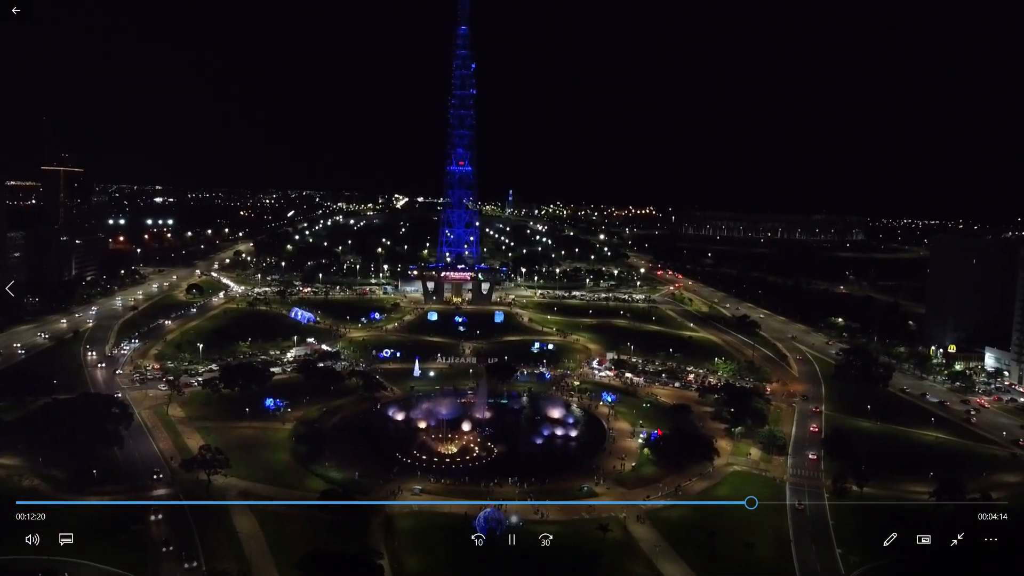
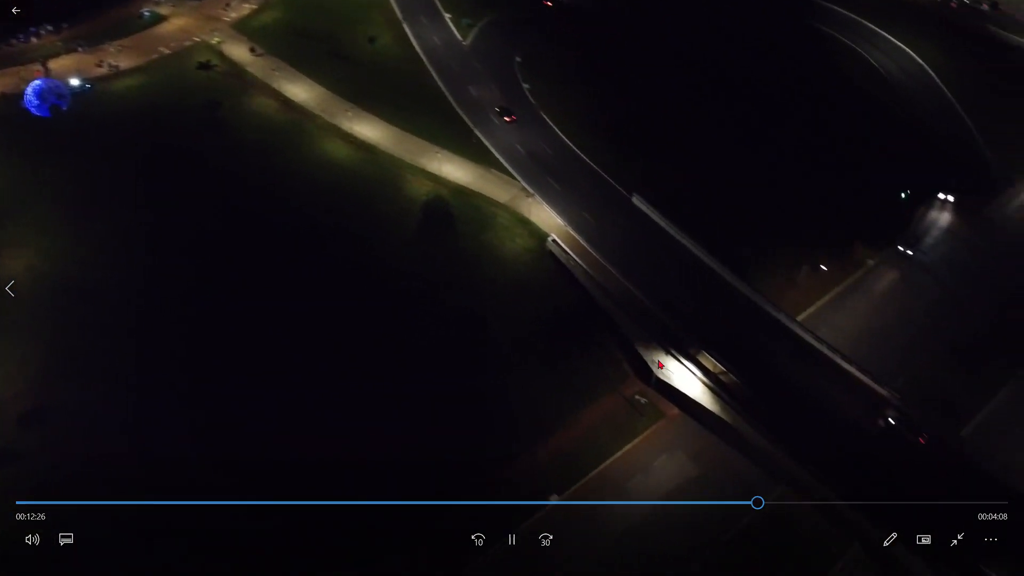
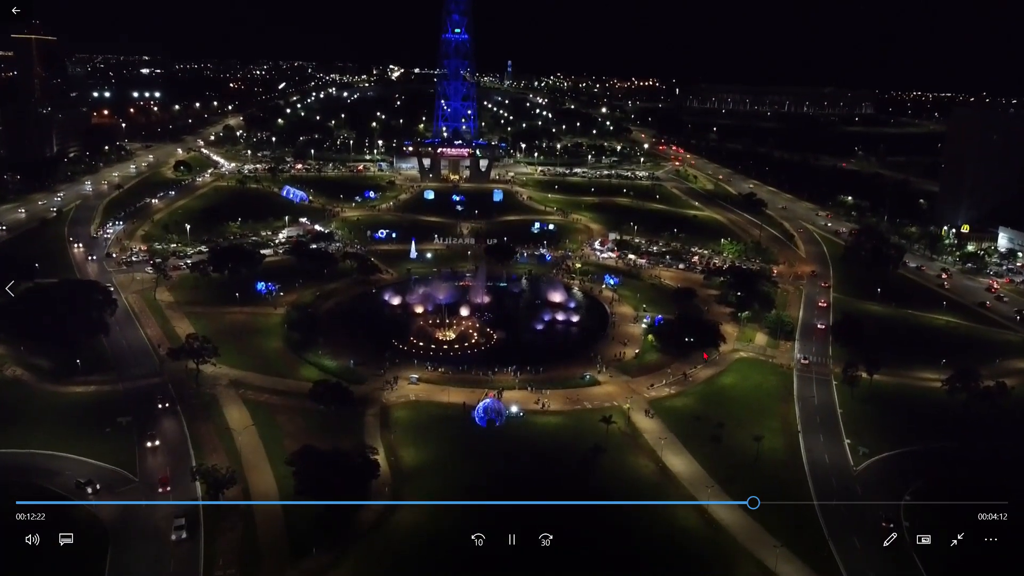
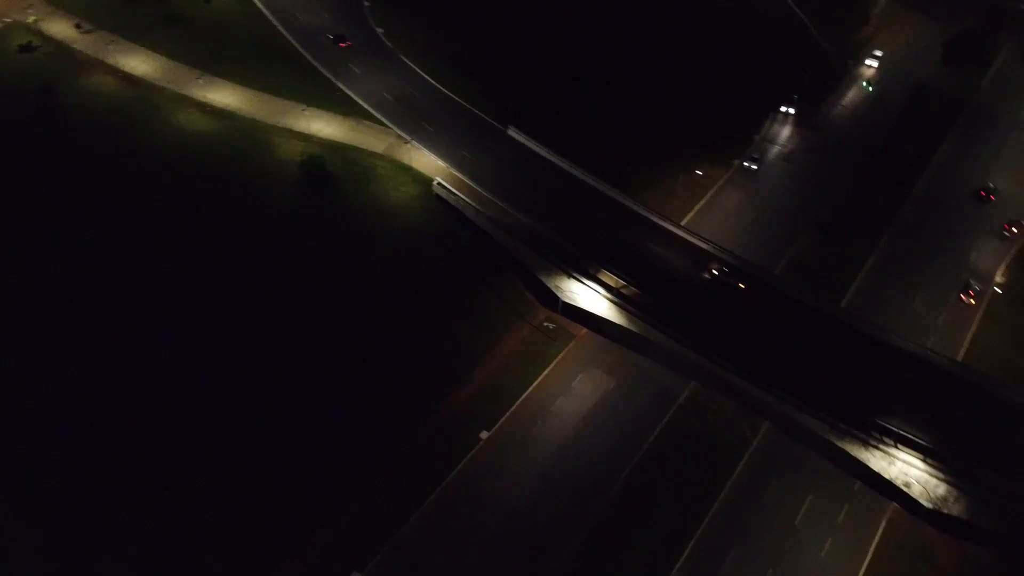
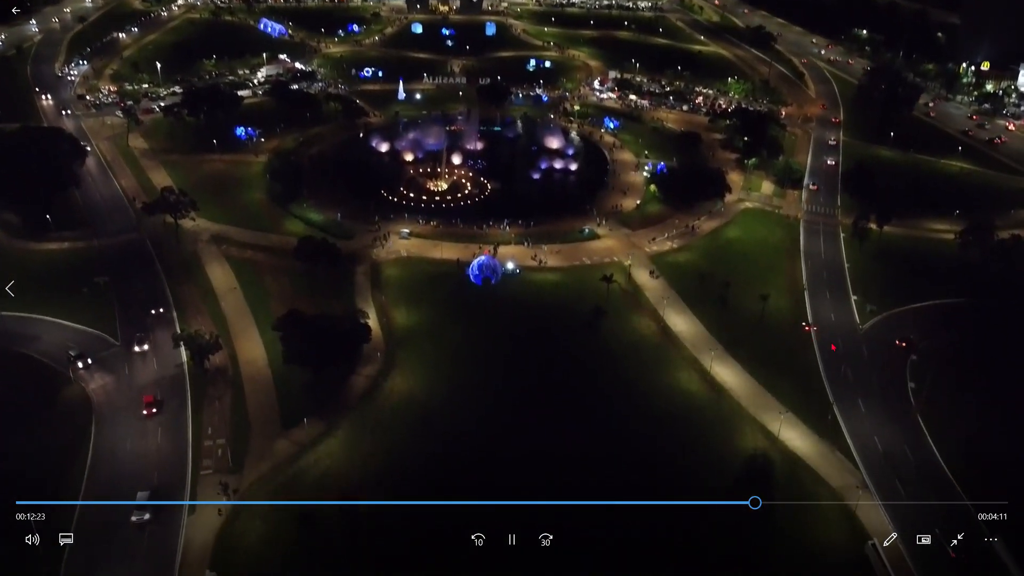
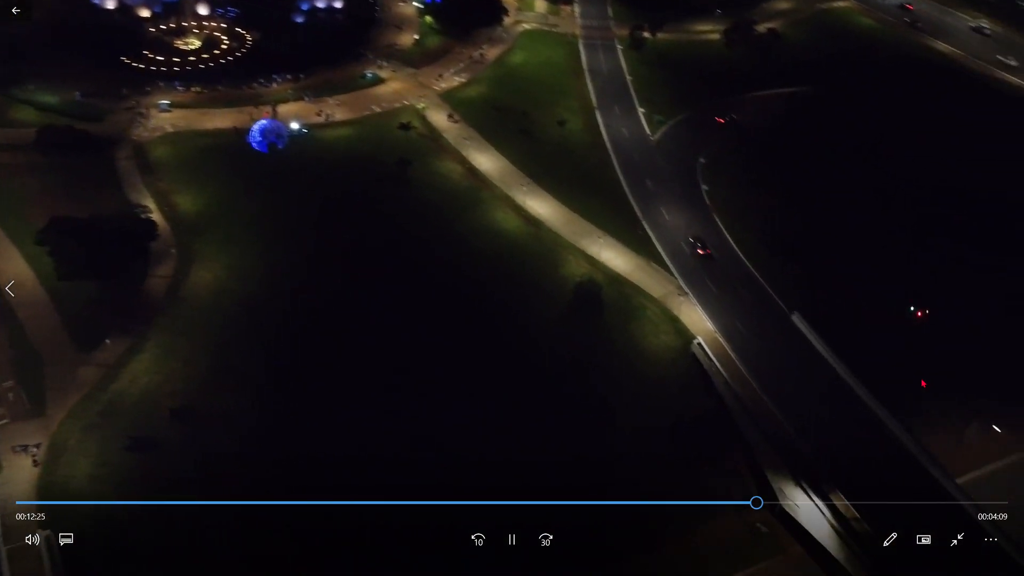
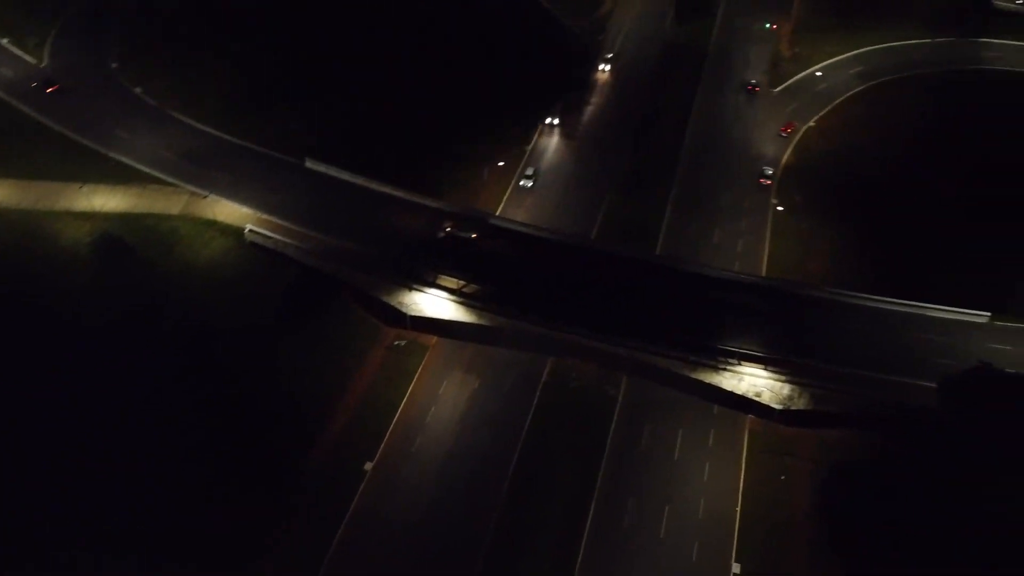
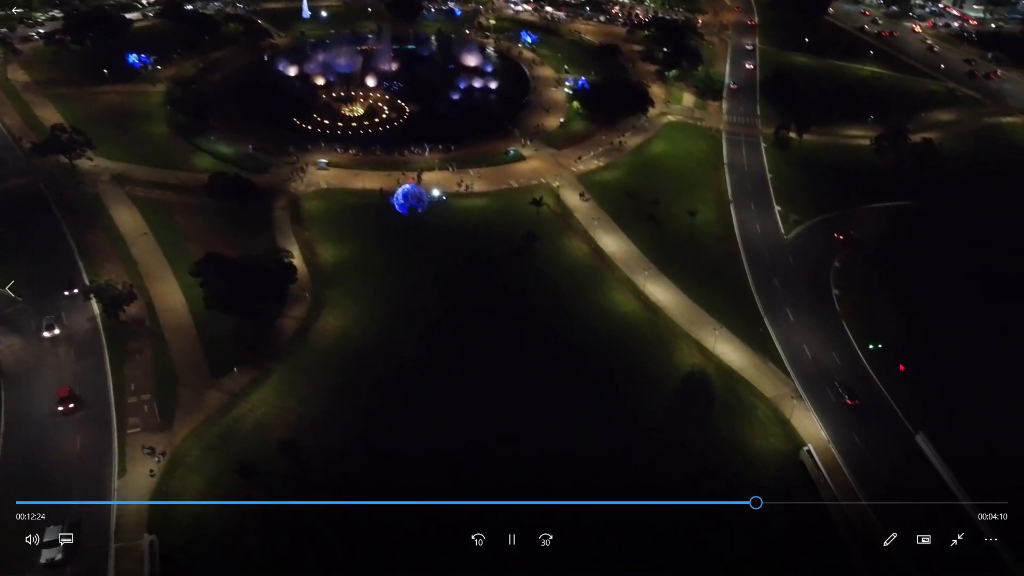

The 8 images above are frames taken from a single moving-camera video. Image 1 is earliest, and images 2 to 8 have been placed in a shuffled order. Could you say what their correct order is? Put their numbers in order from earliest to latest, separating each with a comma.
3, 5, 8, 6, 2, 4, 7
